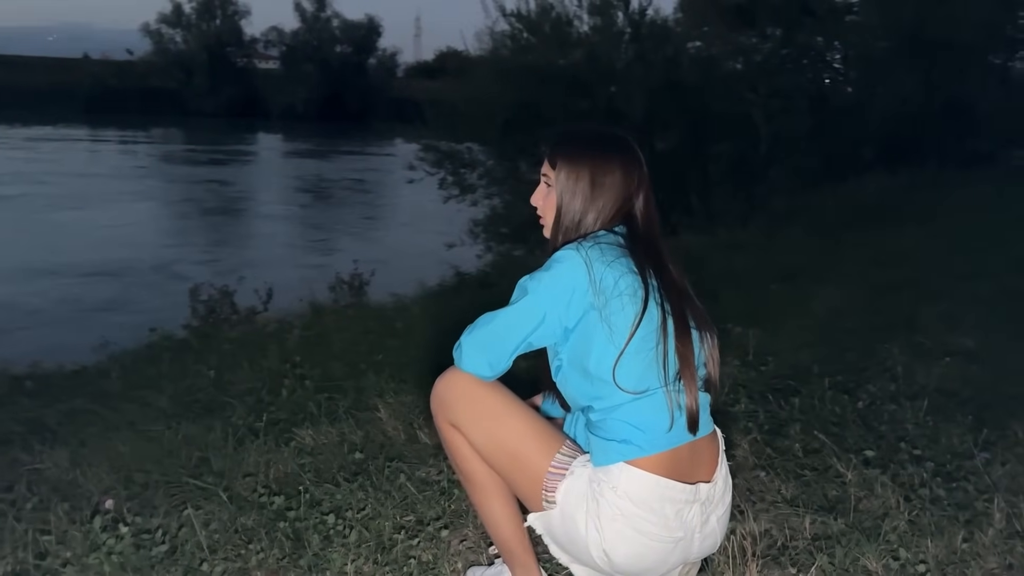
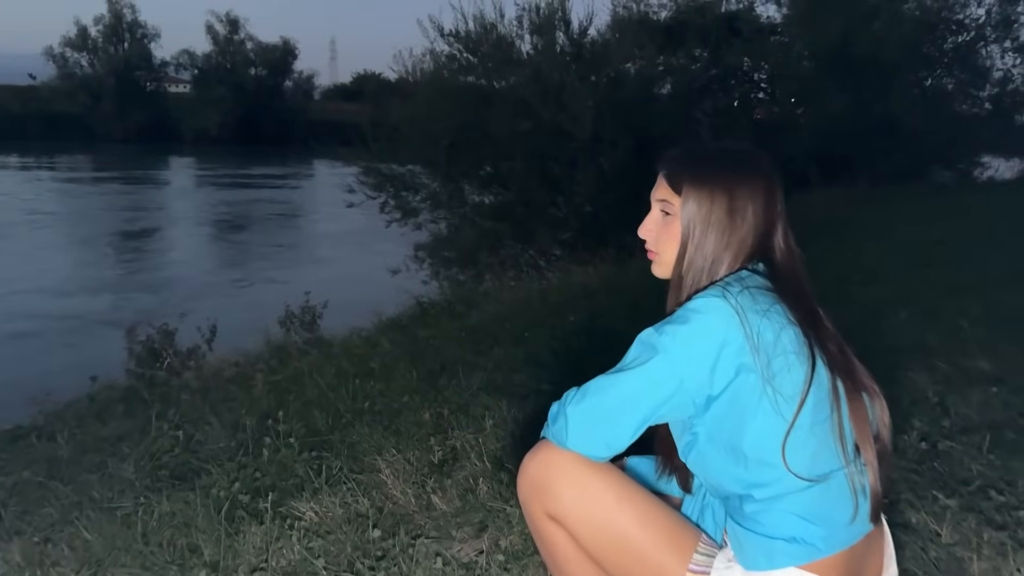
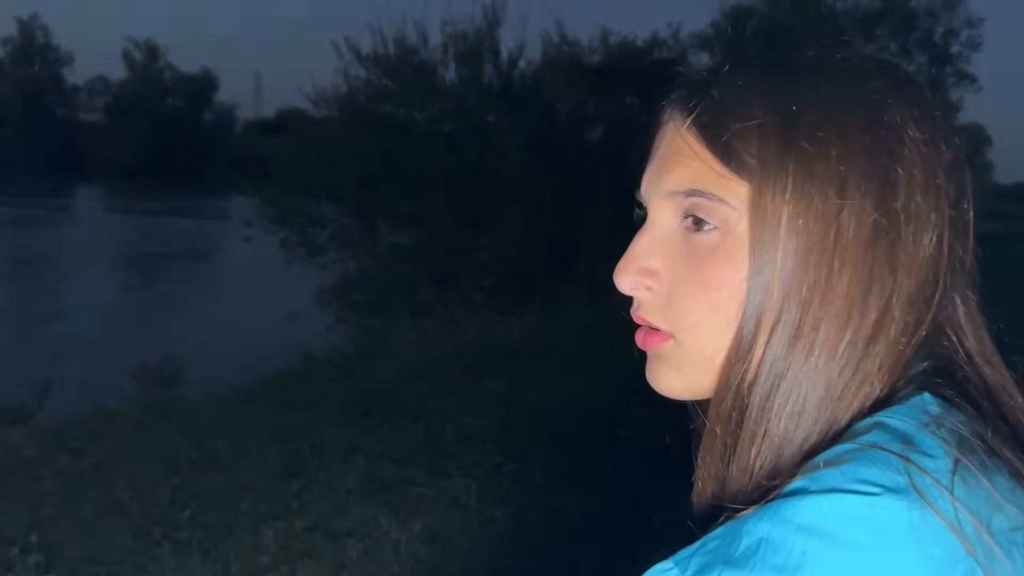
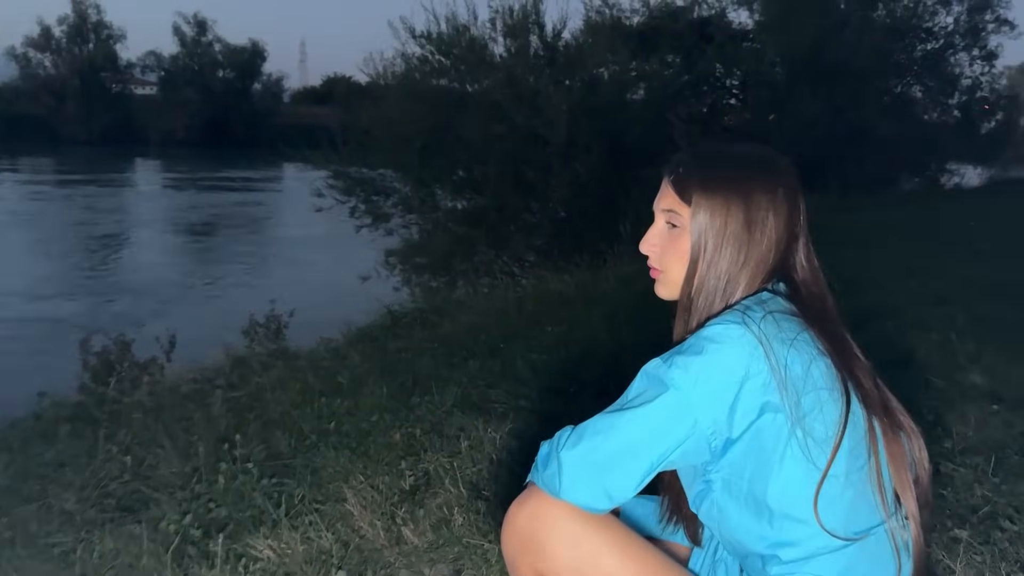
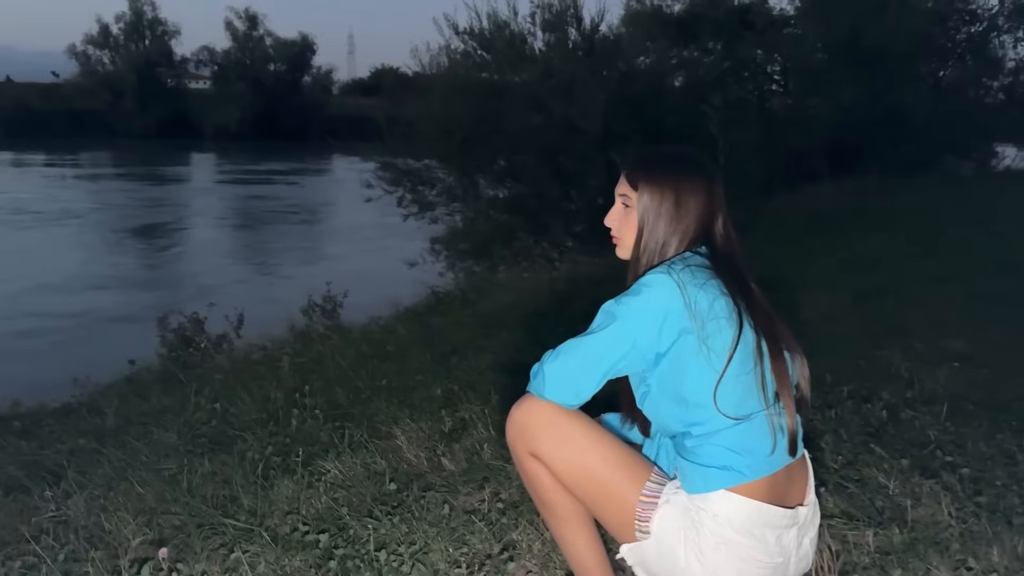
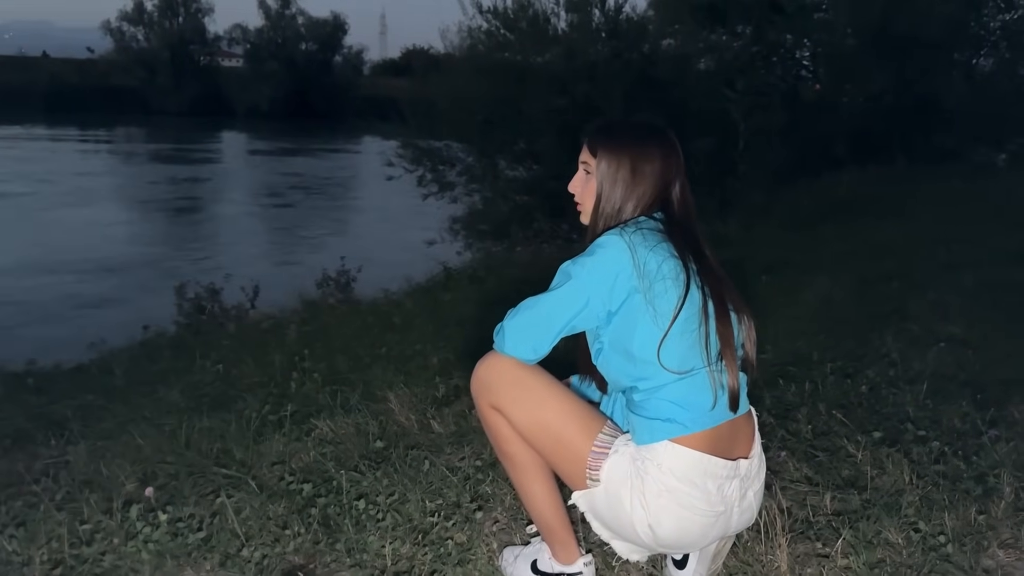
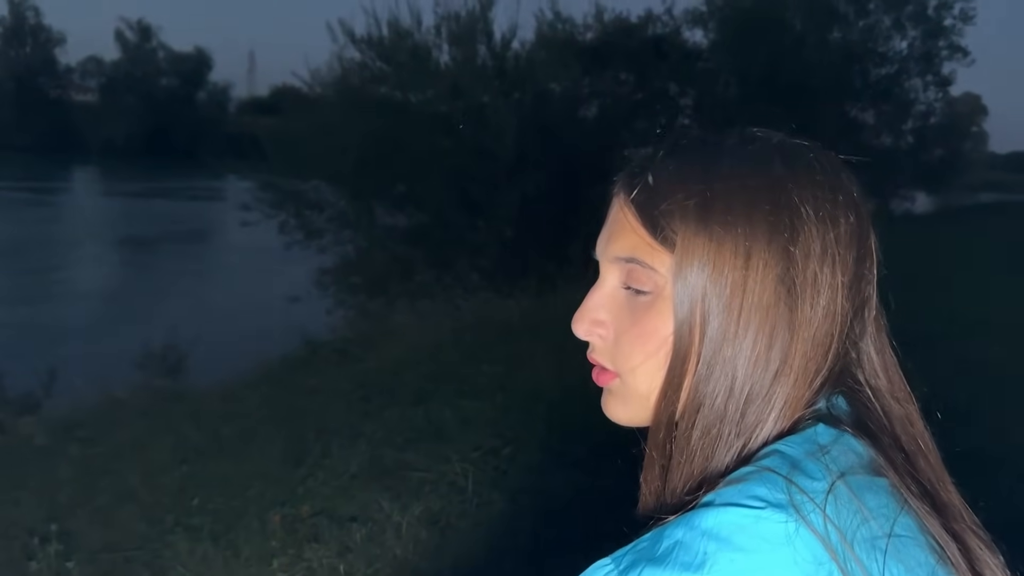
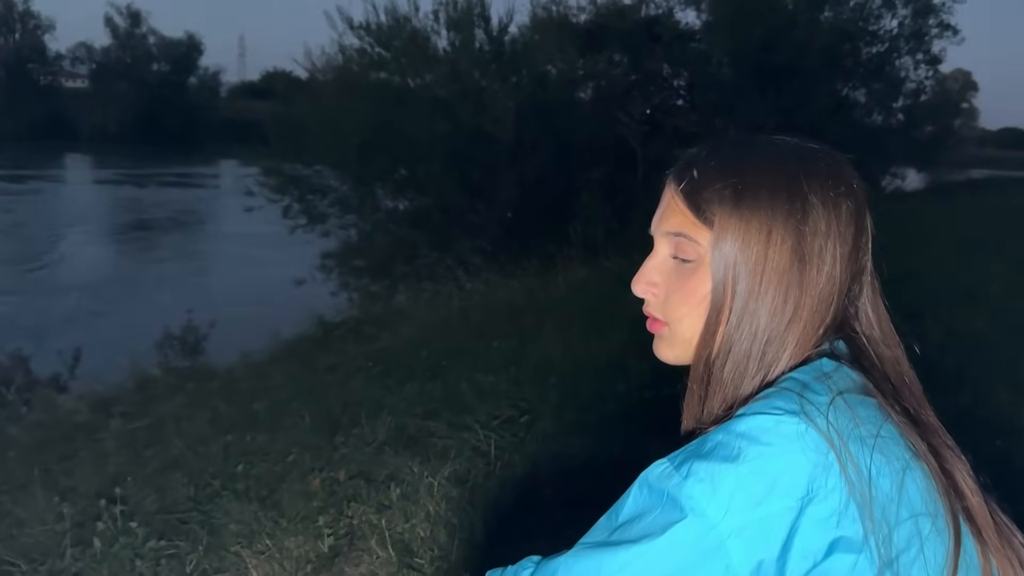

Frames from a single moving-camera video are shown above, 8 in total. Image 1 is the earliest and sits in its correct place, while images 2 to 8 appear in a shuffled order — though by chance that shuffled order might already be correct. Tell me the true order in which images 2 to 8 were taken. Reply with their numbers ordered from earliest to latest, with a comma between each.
6, 5, 2, 4, 8, 7, 3
